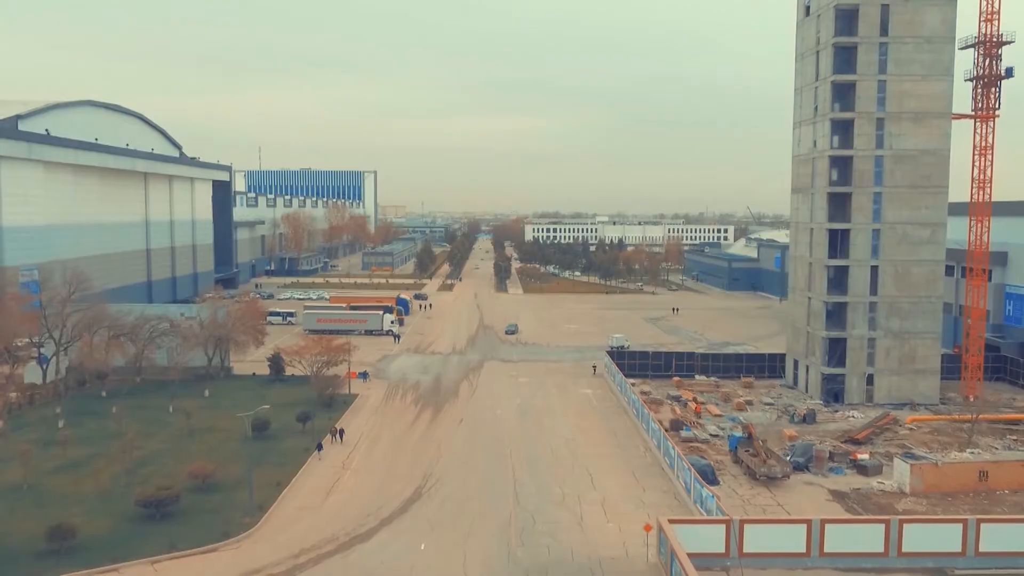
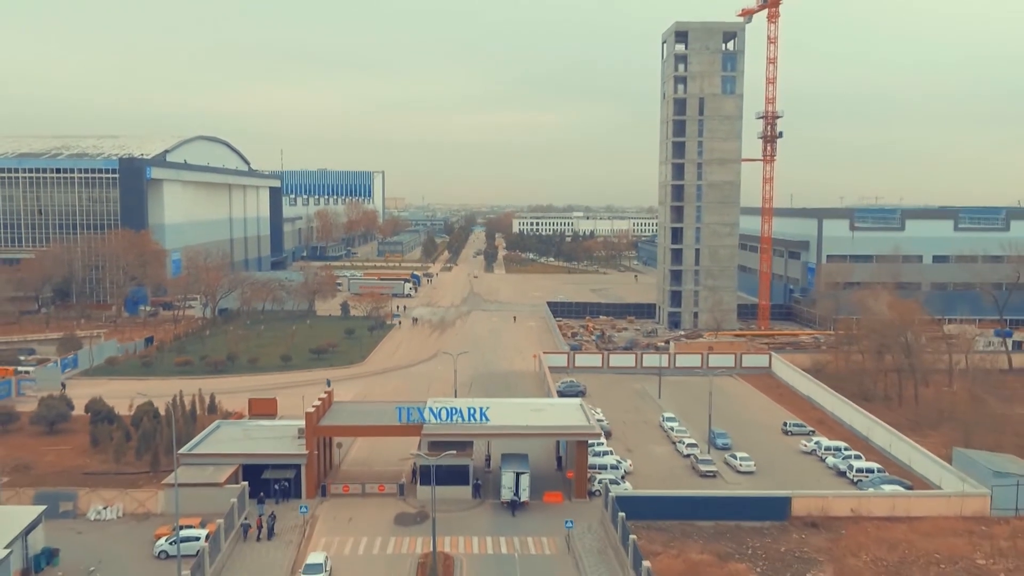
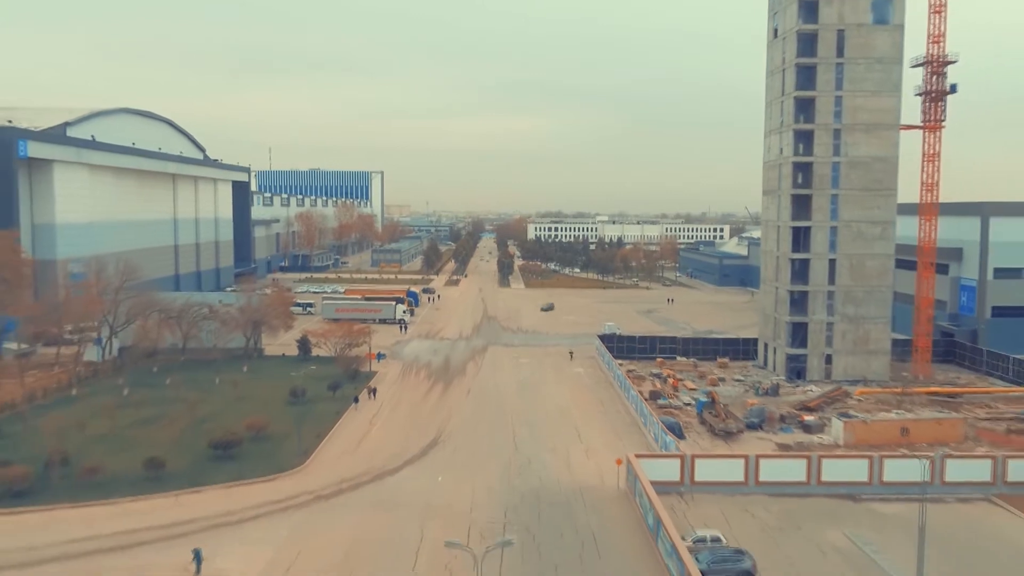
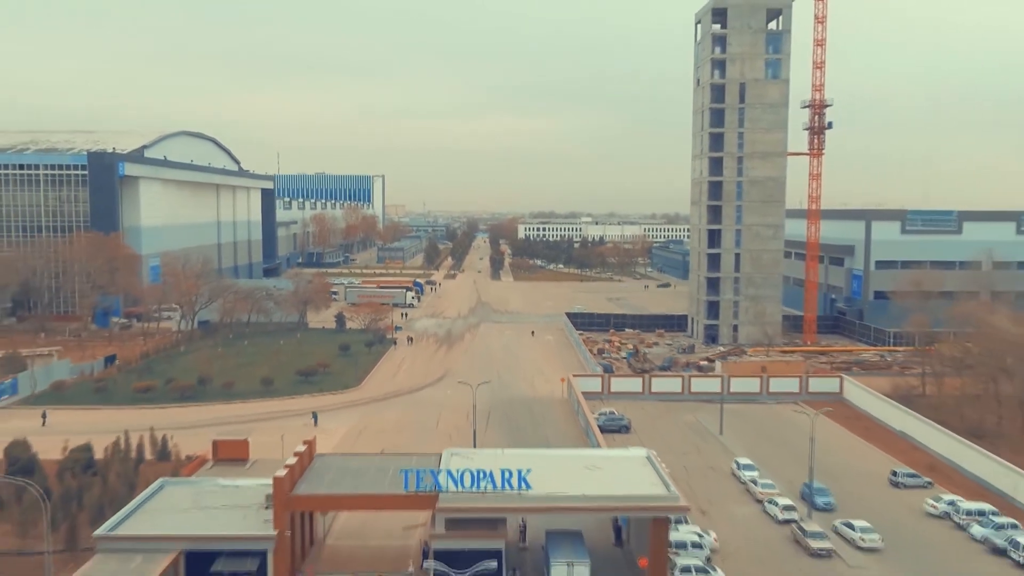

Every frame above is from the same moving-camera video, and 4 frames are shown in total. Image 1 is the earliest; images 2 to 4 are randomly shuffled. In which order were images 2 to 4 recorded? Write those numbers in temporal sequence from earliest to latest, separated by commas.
3, 4, 2
